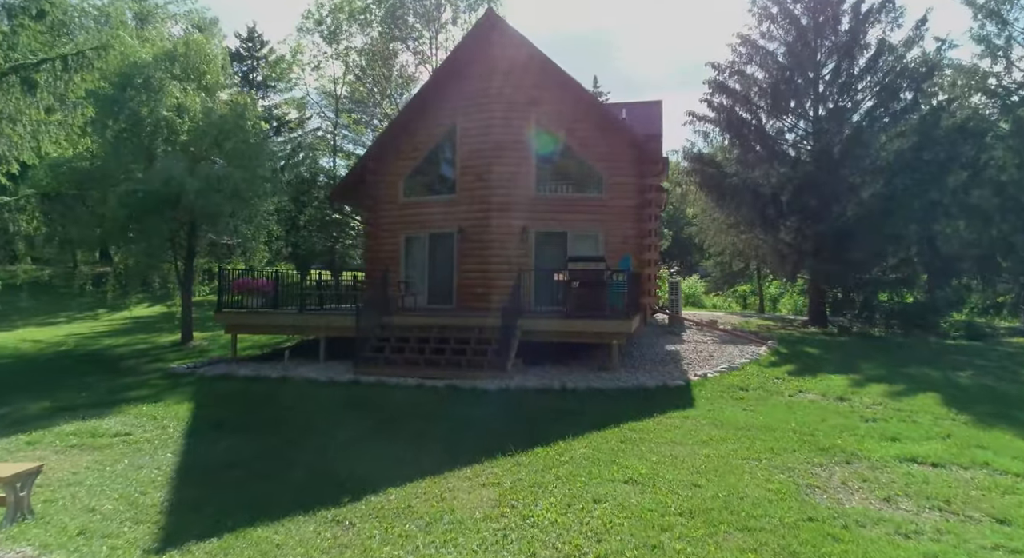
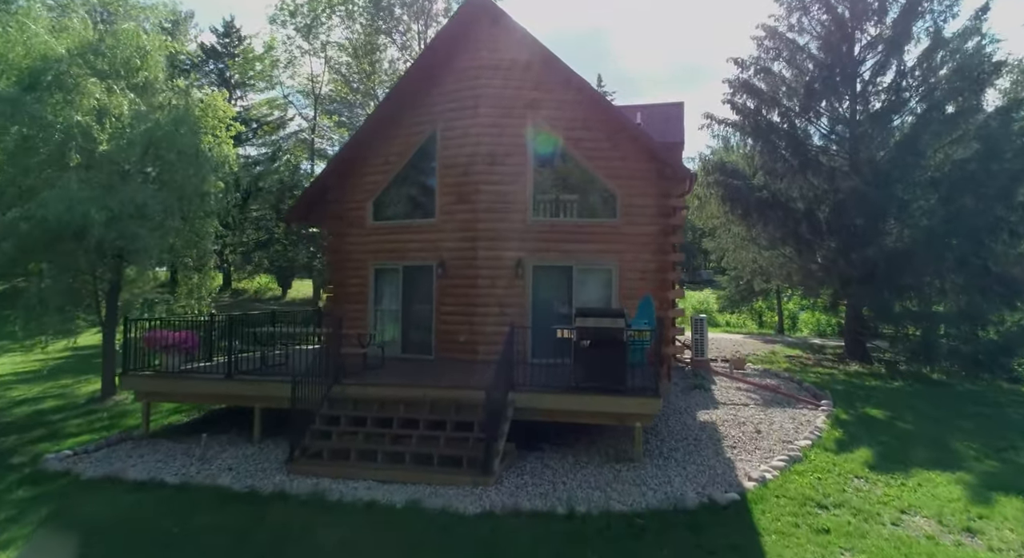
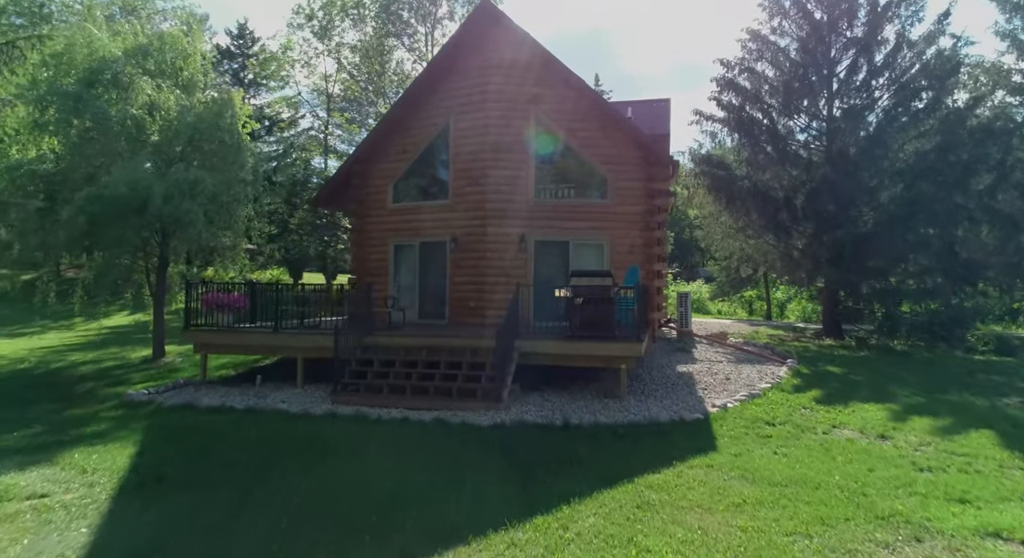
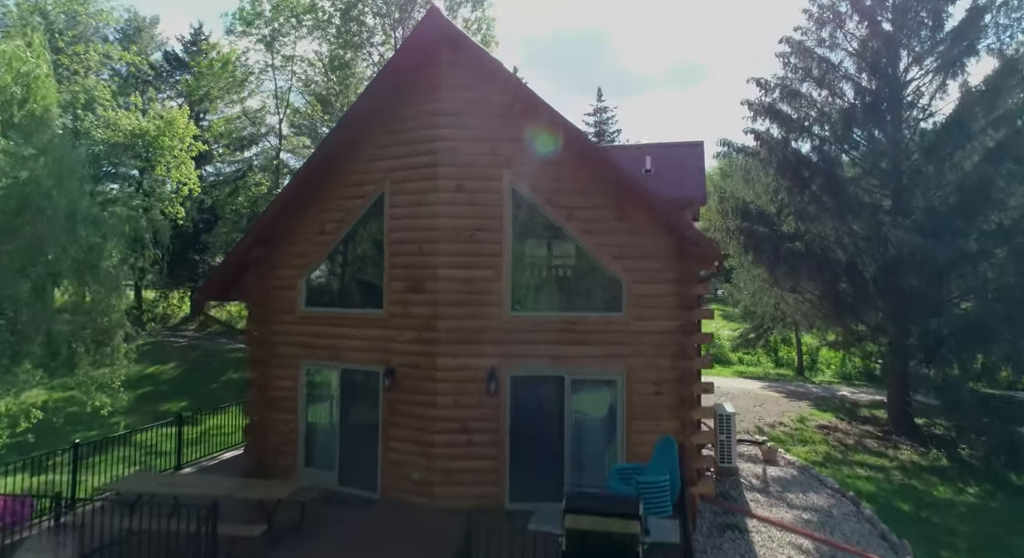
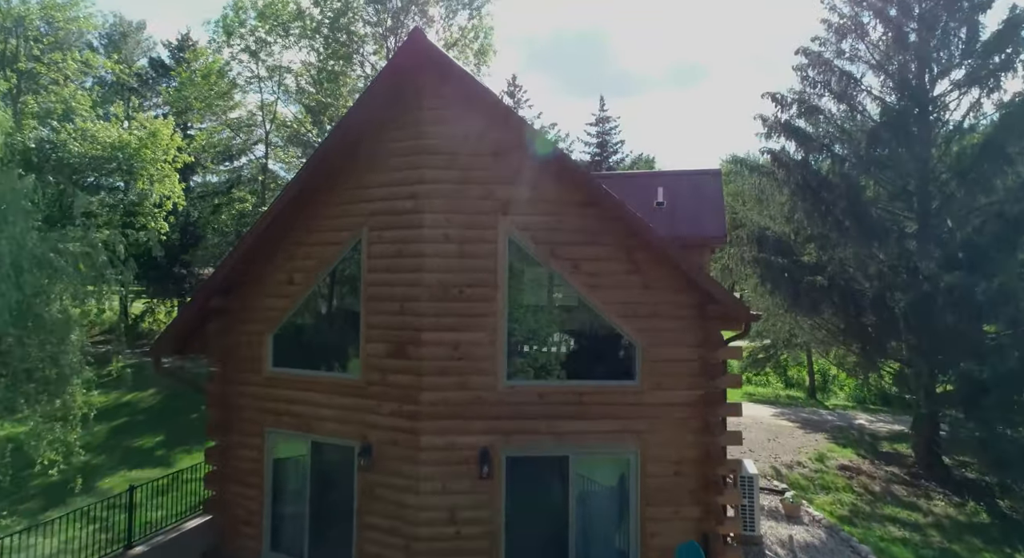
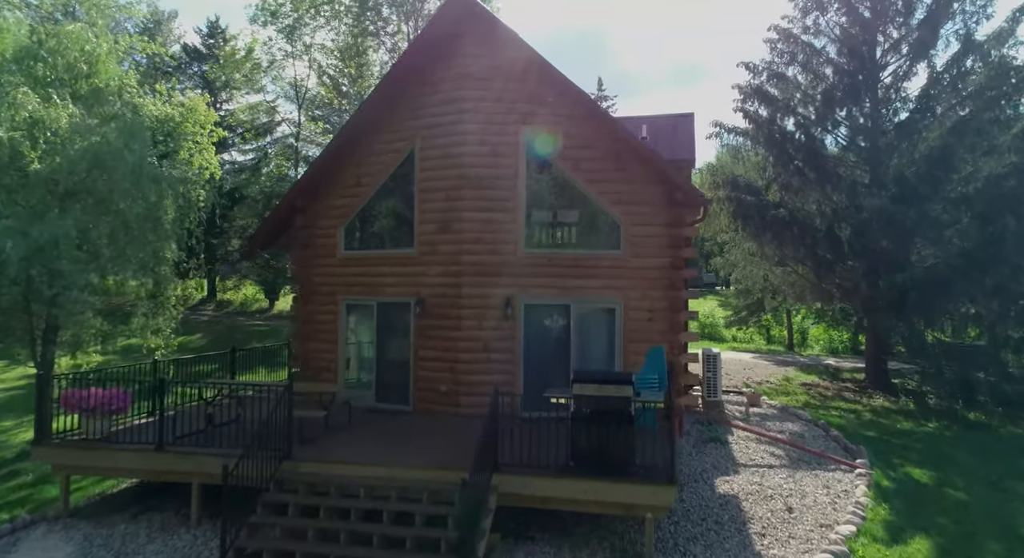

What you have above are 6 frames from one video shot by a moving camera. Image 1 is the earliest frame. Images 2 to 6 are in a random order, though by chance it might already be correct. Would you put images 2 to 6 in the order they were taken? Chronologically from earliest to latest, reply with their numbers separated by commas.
3, 2, 6, 4, 5
